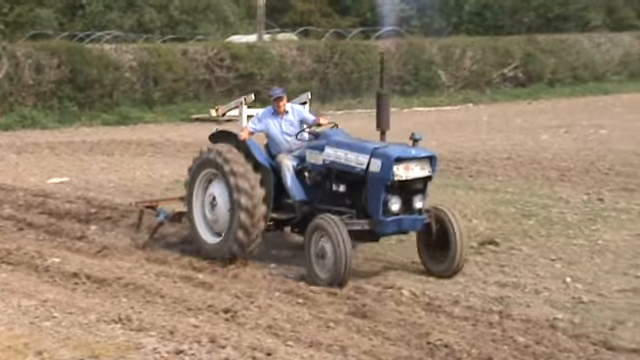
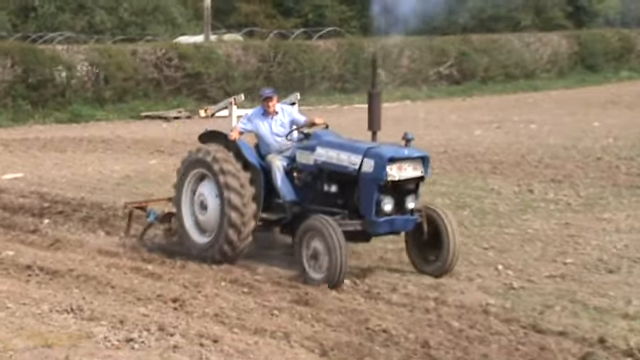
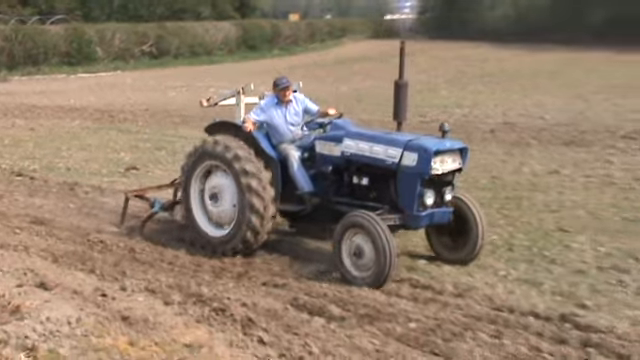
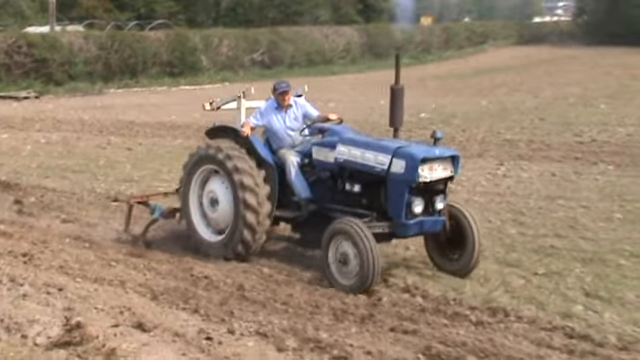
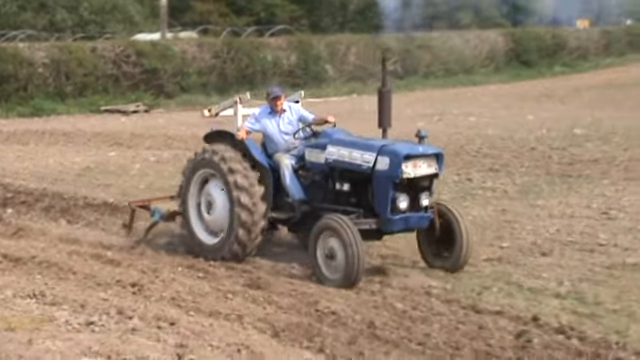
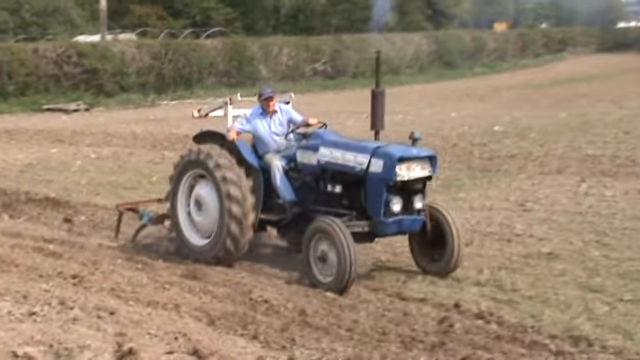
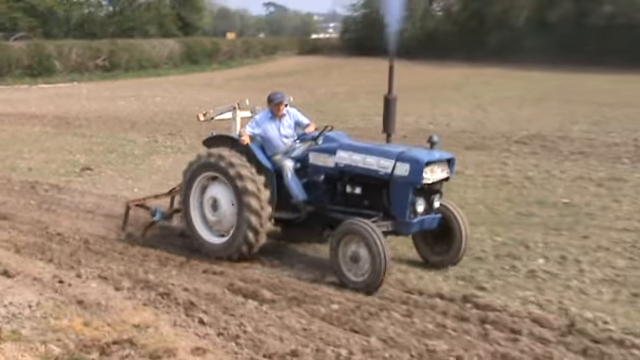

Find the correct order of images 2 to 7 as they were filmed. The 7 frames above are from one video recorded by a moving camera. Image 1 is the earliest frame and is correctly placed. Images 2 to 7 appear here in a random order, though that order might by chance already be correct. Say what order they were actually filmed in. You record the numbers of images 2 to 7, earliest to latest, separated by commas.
2, 5, 6, 4, 3, 7
